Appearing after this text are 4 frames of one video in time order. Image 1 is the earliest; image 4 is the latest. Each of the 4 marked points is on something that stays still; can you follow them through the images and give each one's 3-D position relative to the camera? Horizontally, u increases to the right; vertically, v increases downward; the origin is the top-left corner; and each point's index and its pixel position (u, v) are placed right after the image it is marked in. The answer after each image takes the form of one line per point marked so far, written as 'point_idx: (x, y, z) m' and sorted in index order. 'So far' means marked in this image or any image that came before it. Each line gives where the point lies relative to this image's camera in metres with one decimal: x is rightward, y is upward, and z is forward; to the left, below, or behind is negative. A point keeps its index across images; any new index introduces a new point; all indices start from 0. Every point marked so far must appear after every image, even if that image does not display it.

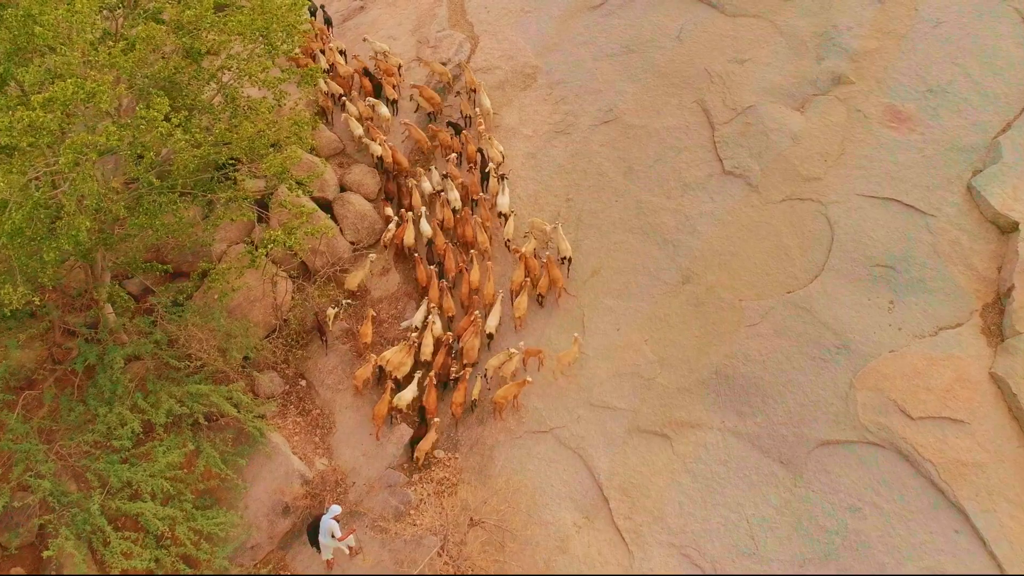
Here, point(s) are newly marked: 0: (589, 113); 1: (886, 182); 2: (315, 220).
0: (+1.3, +2.8, +13.4) m
1: (+5.3, +1.5, +11.6) m
2: (-3.2, +1.0, +13.0) m
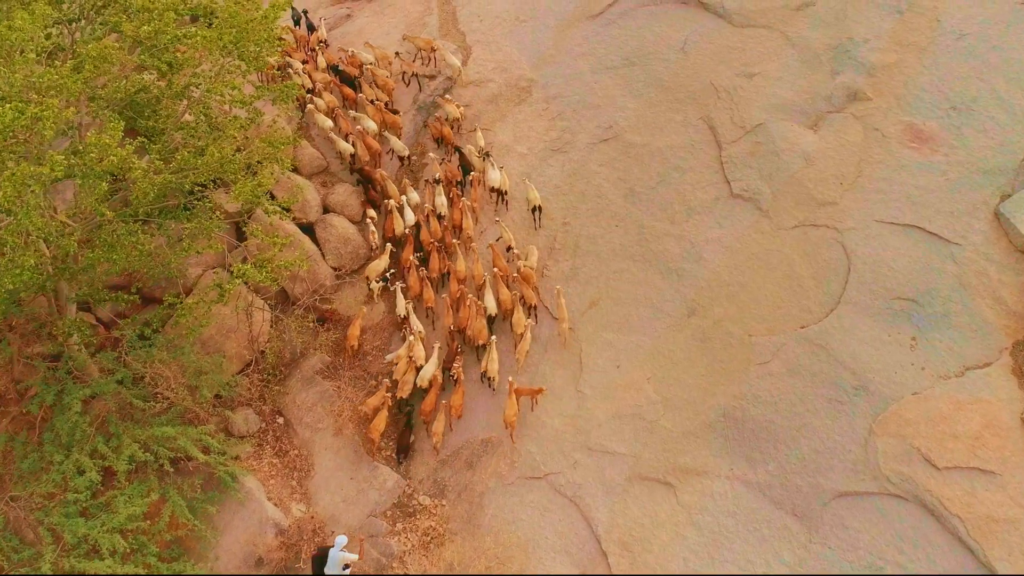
0: (+1.2, +2.4, +12.6) m
1: (+5.2, +1.1, +10.8) m
2: (-3.3, +0.6, +12.1) m
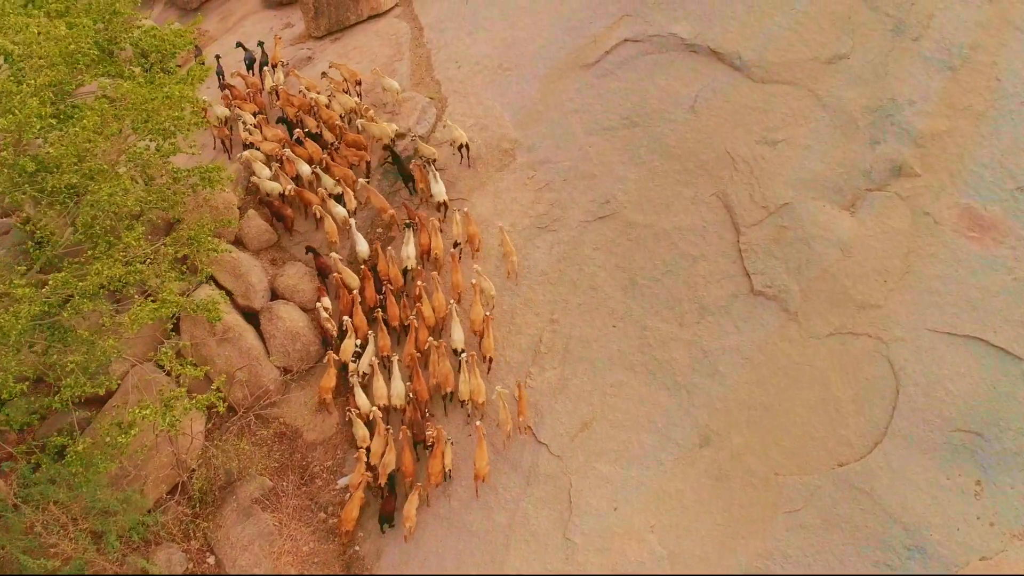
0: (+0.9, +1.1, +10.7) m
1: (+4.9, -0.3, +8.9) m
2: (-3.5, -0.7, +10.3) m
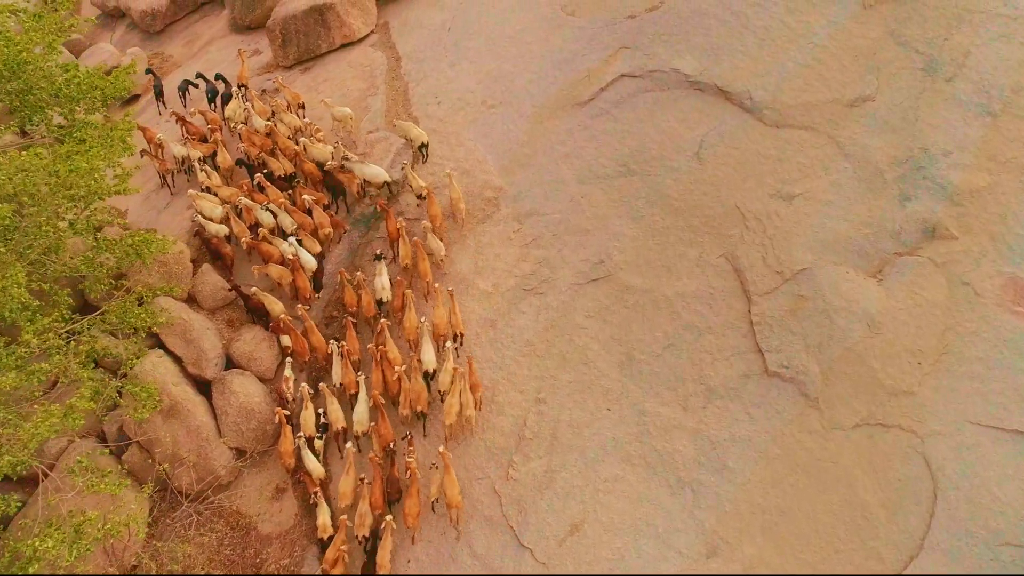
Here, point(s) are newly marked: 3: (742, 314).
0: (+0.7, +0.3, +9.5) m
1: (+4.7, -1.1, +7.7) m
2: (-3.7, -1.5, +9.1) m
3: (+2.4, -0.3, +8.6) m
